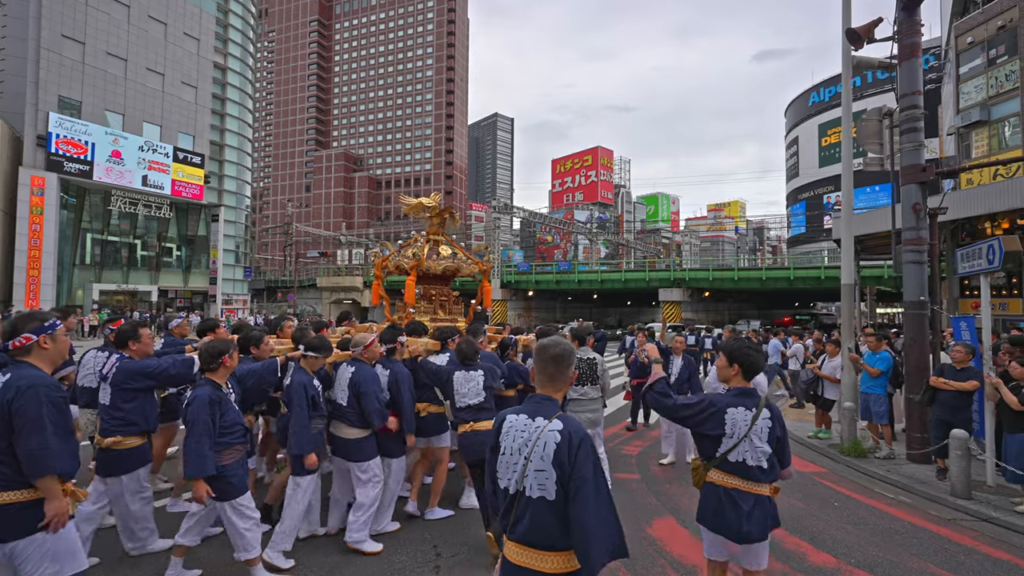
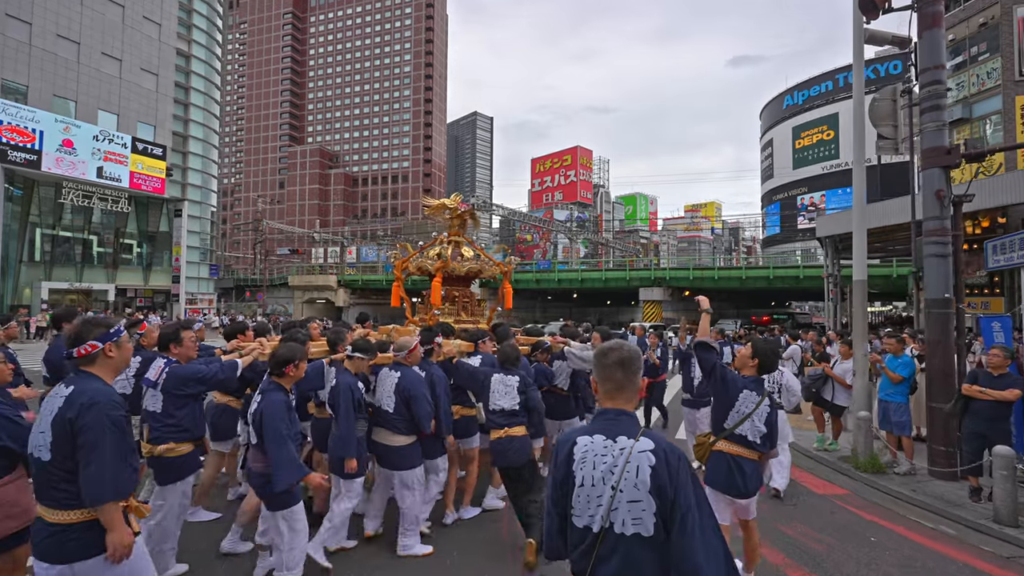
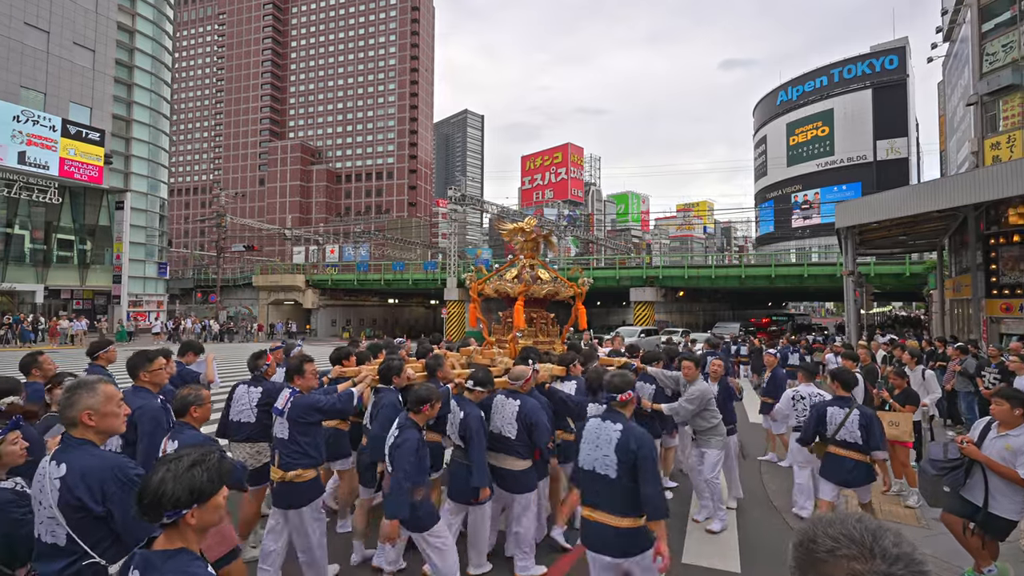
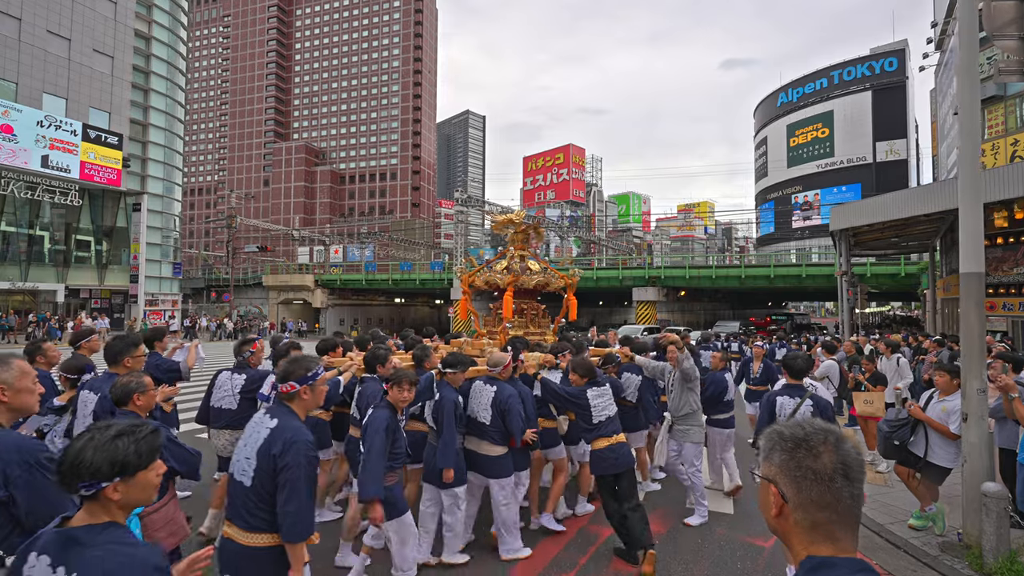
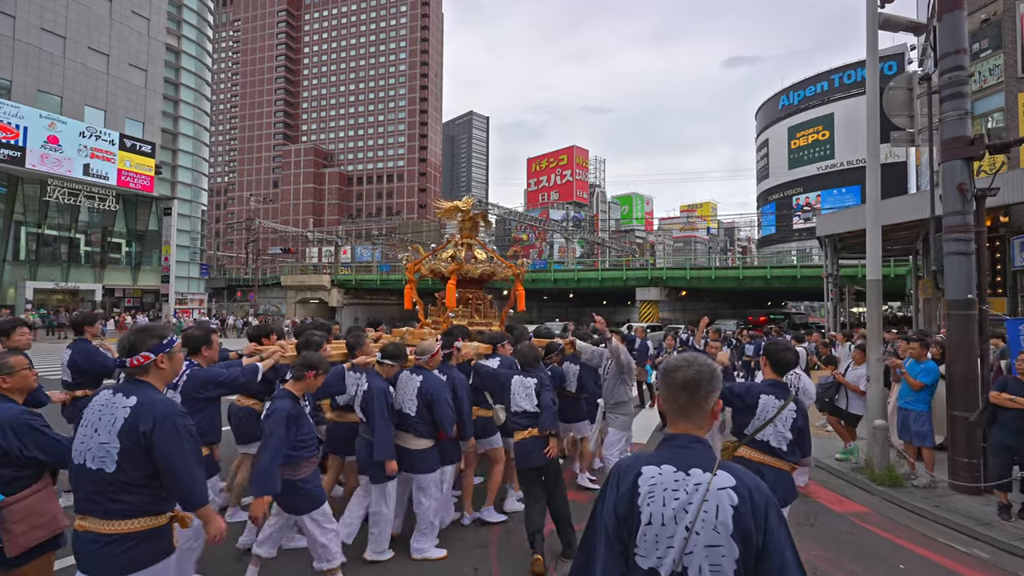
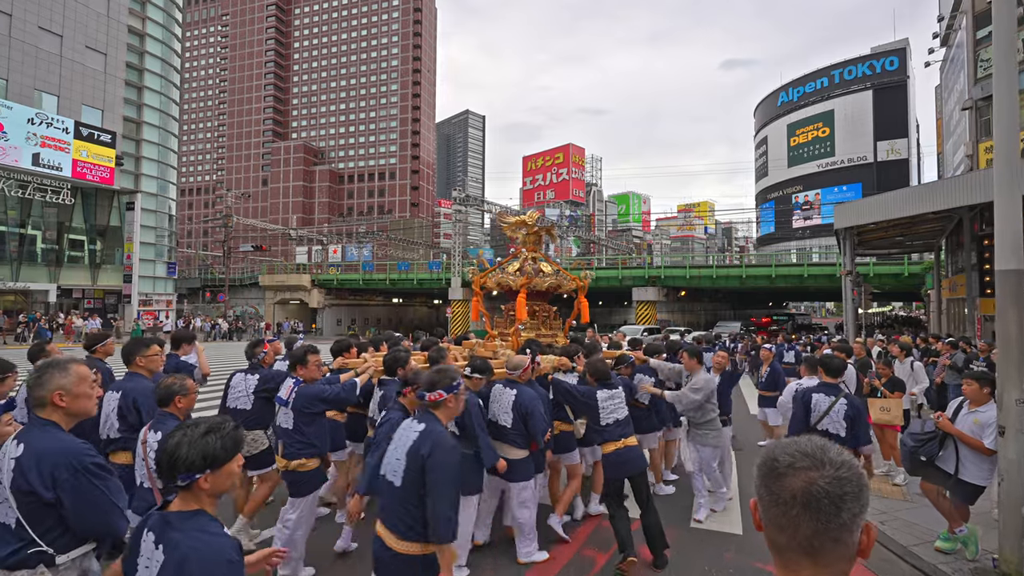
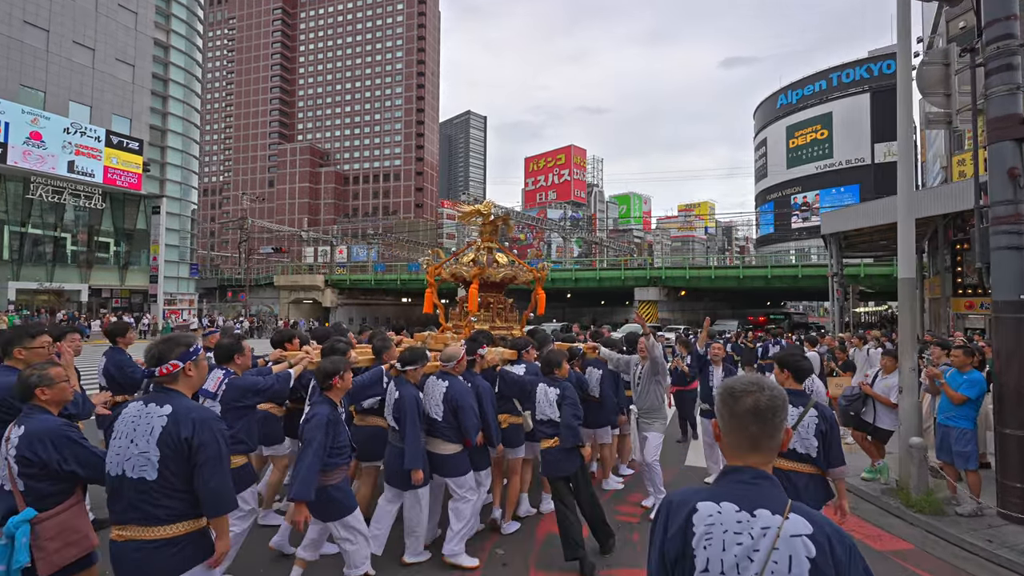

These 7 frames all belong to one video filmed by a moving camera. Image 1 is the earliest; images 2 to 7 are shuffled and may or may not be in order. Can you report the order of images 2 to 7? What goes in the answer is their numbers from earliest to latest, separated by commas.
2, 5, 7, 4, 6, 3
